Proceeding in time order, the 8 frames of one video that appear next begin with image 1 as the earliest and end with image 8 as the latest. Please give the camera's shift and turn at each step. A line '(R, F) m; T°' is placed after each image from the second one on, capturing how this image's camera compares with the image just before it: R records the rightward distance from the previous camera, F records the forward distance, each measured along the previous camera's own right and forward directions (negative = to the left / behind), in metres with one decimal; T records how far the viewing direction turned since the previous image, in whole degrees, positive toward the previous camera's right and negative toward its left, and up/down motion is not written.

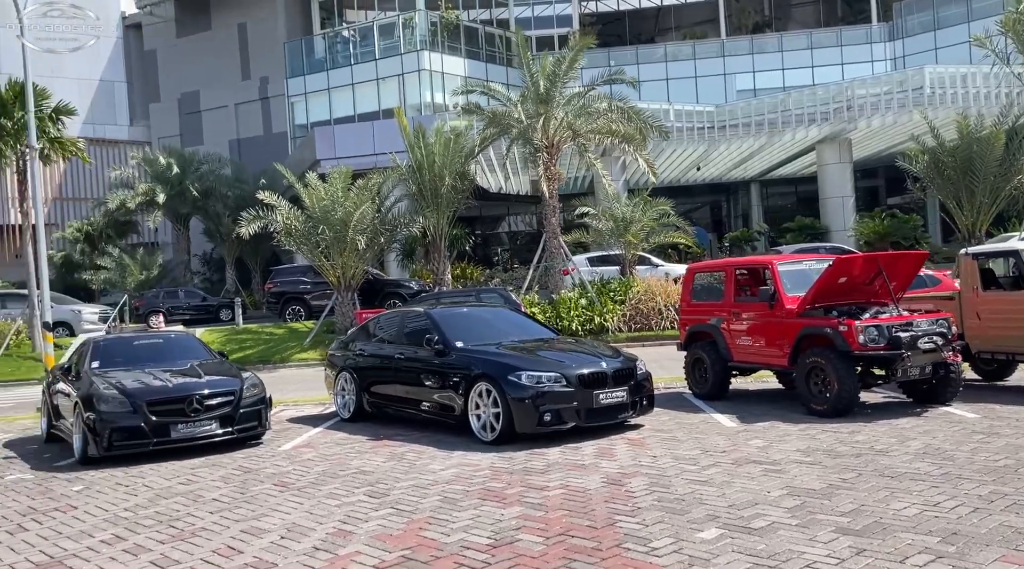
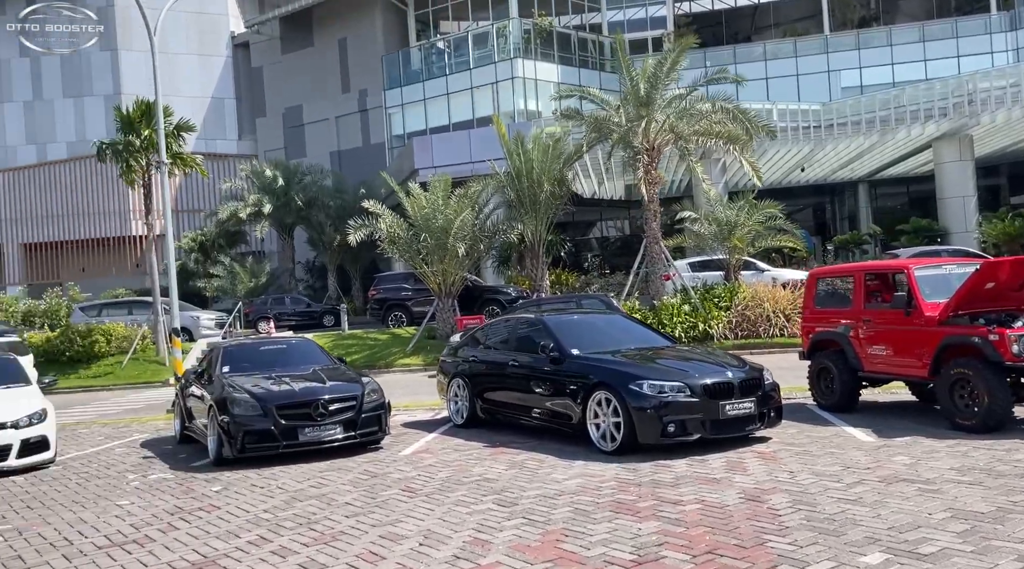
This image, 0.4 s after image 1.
(-0.3, +0.1) m; -6°
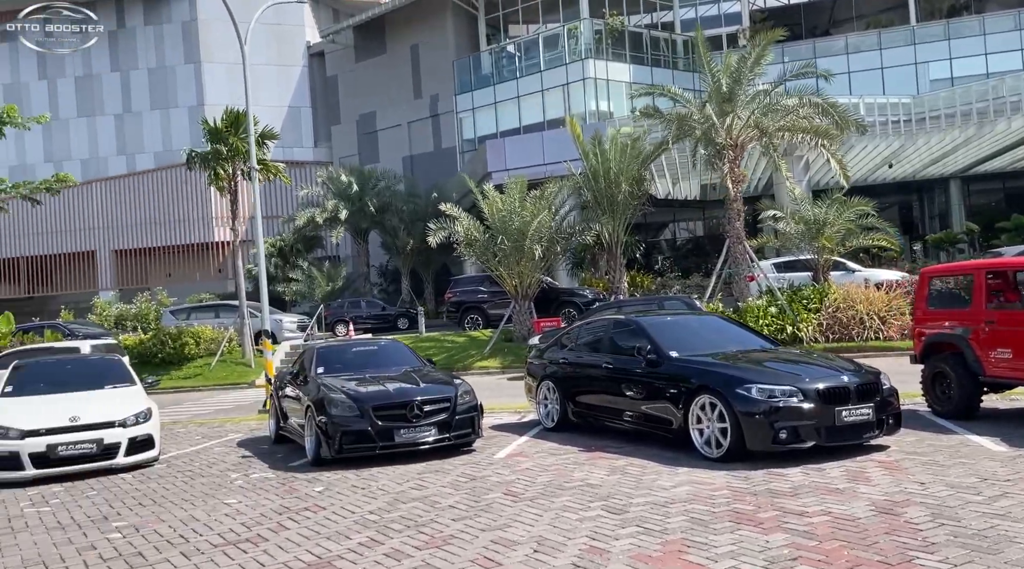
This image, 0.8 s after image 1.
(-0.3, +0.2) m; -4°
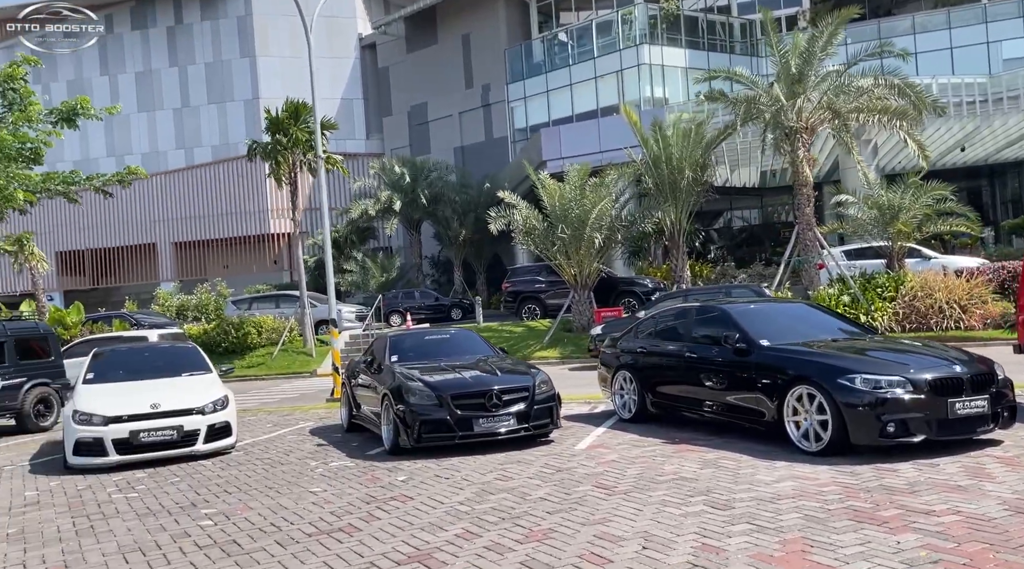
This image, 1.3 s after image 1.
(-0.4, +0.3) m; -3°
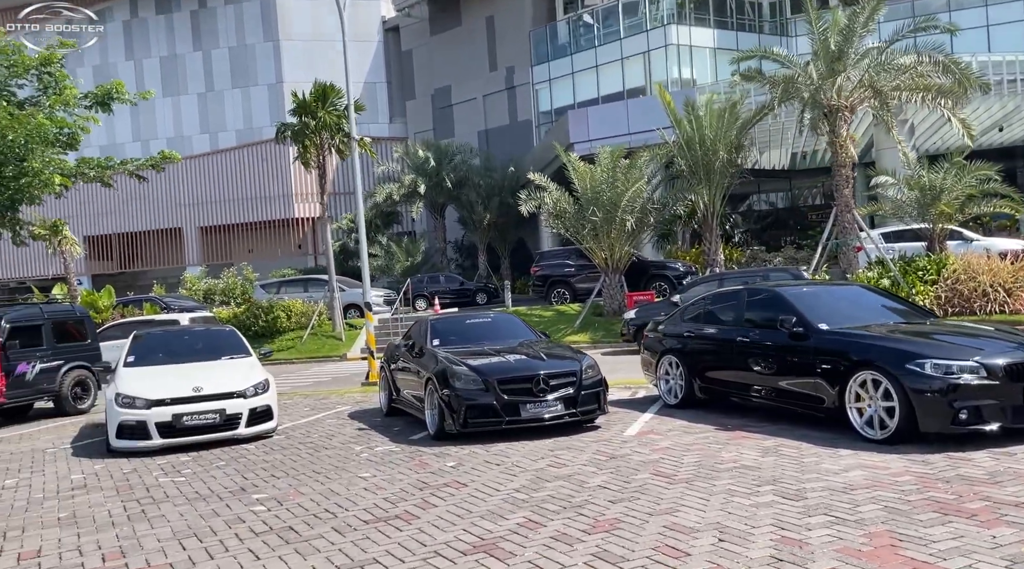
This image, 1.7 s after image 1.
(-0.3, +0.2) m; -1°
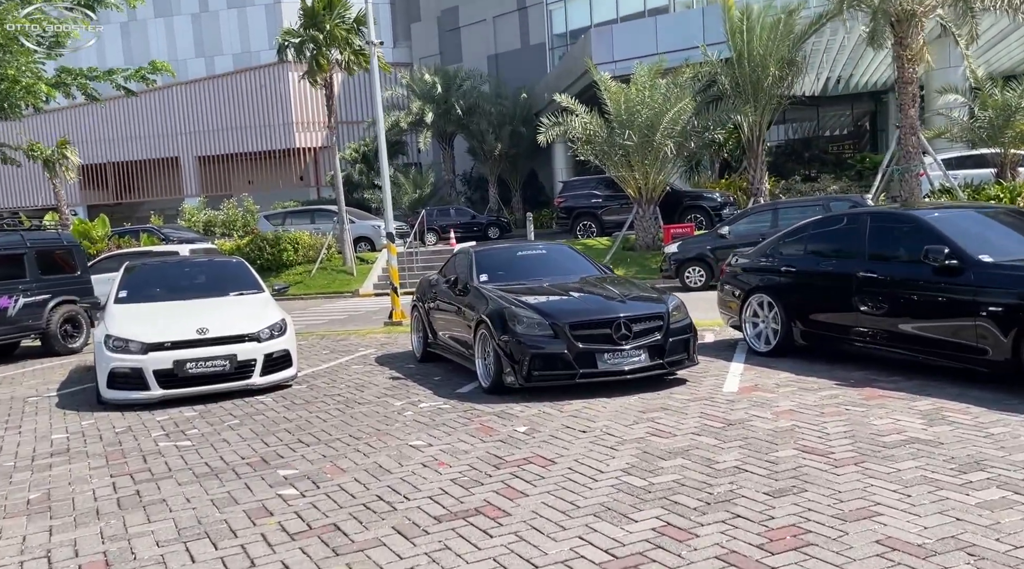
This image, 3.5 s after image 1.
(-0.7, +1.8) m; 0°
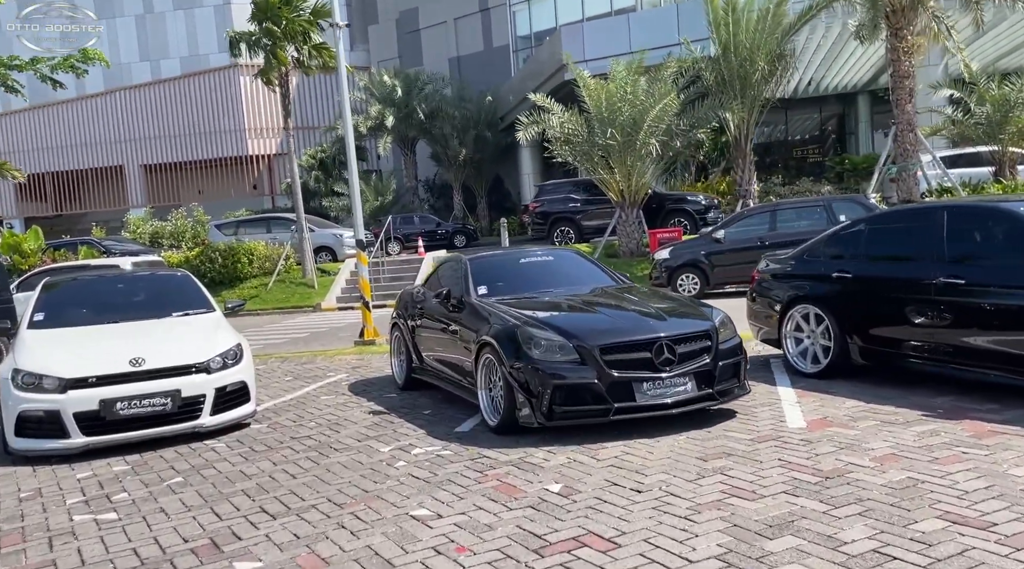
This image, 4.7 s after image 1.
(-0.4, +1.6) m; +3°
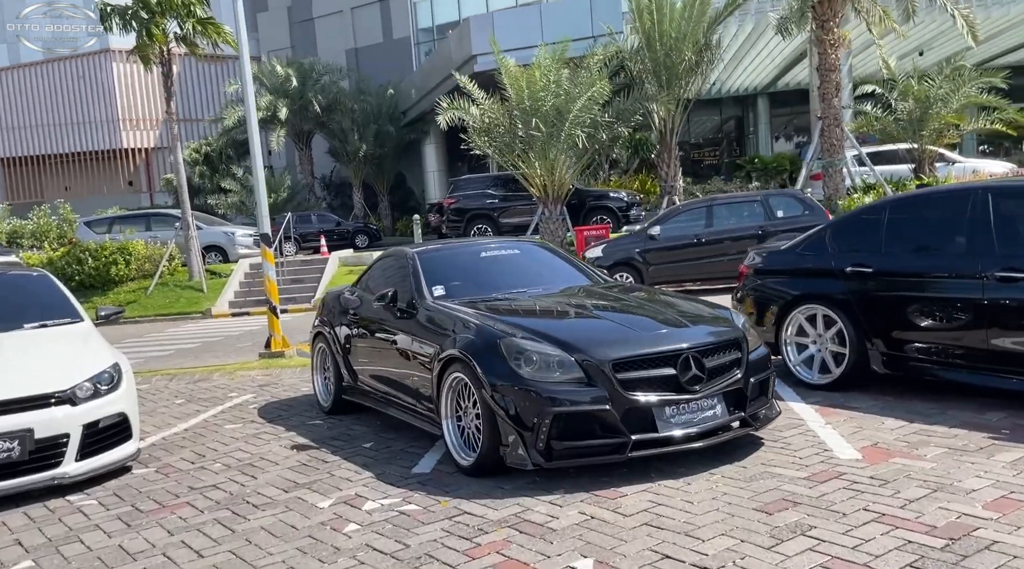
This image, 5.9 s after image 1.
(-0.5, +1.6) m; +7°
